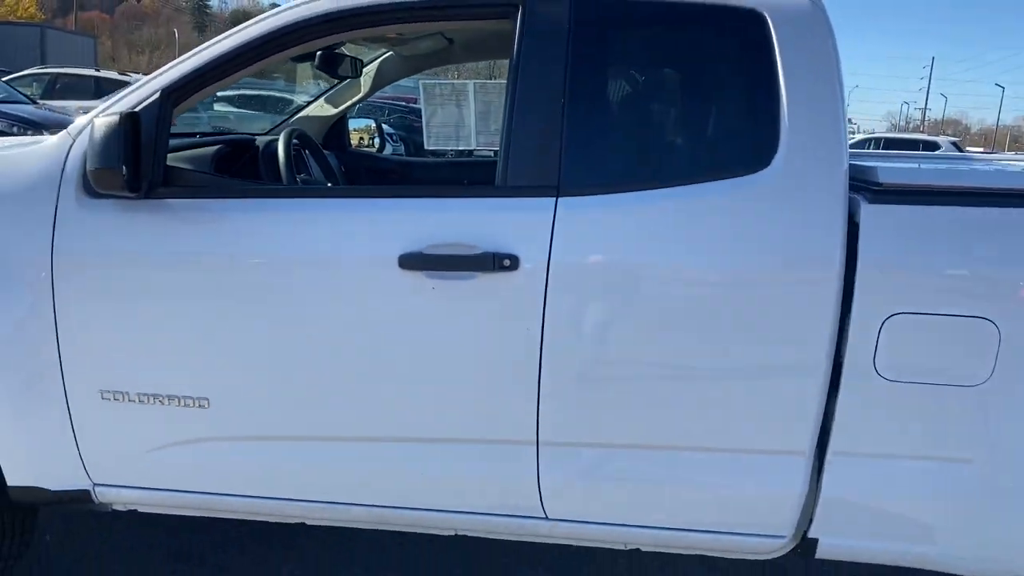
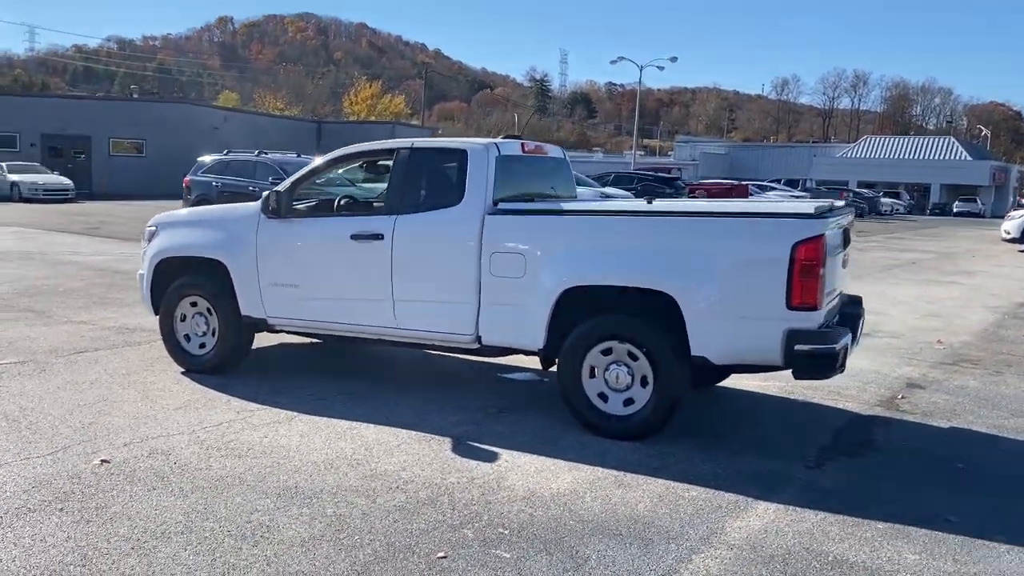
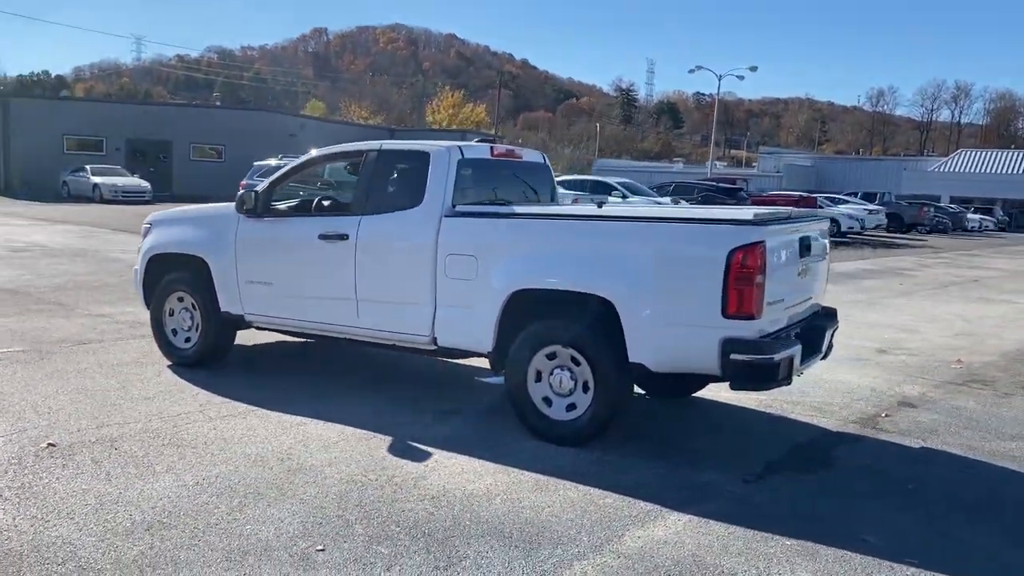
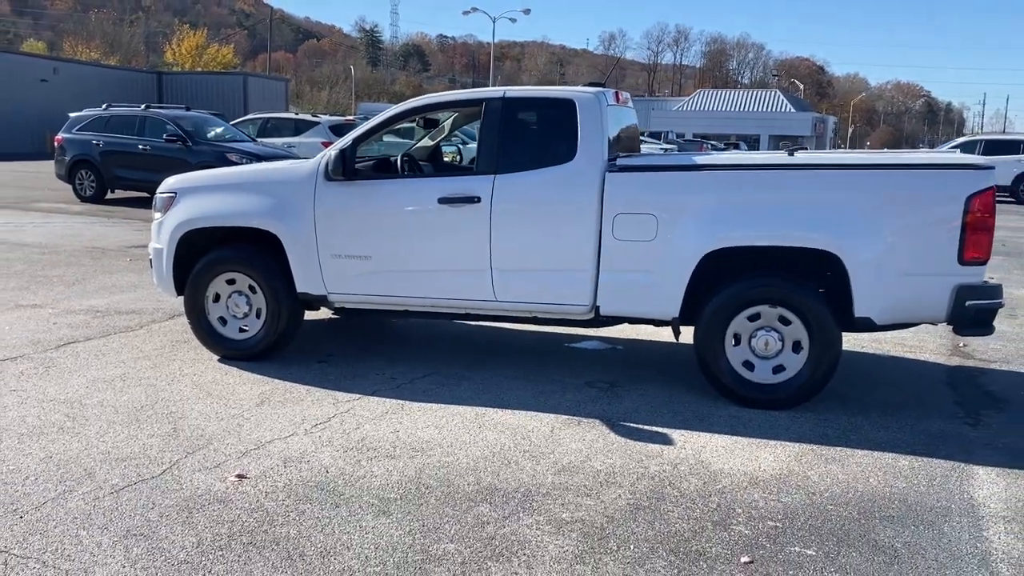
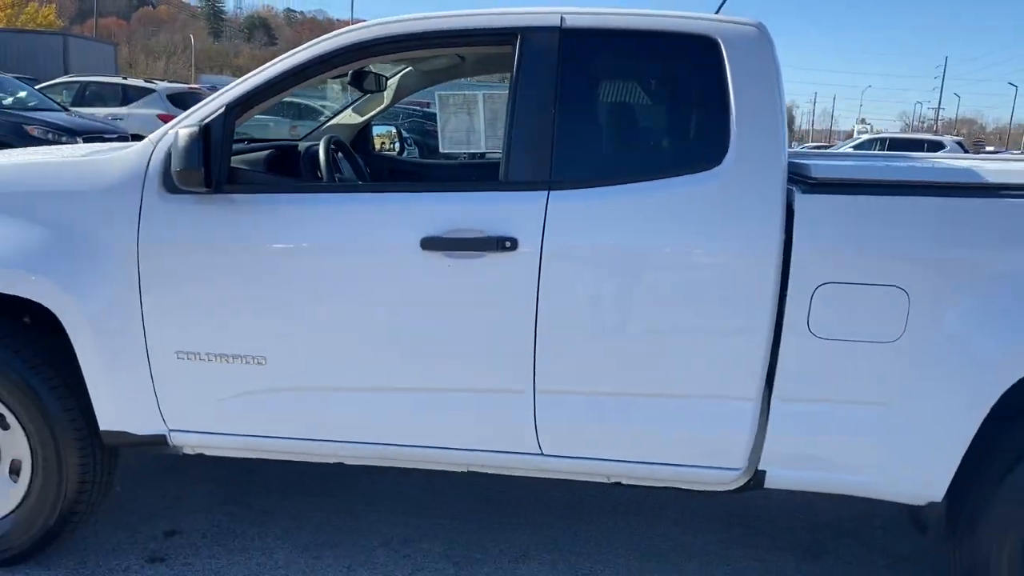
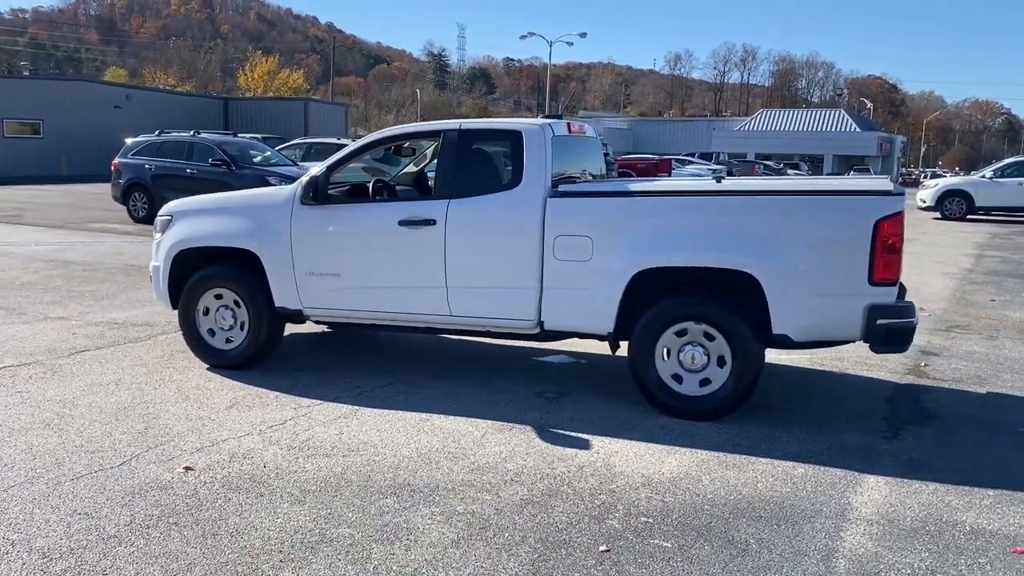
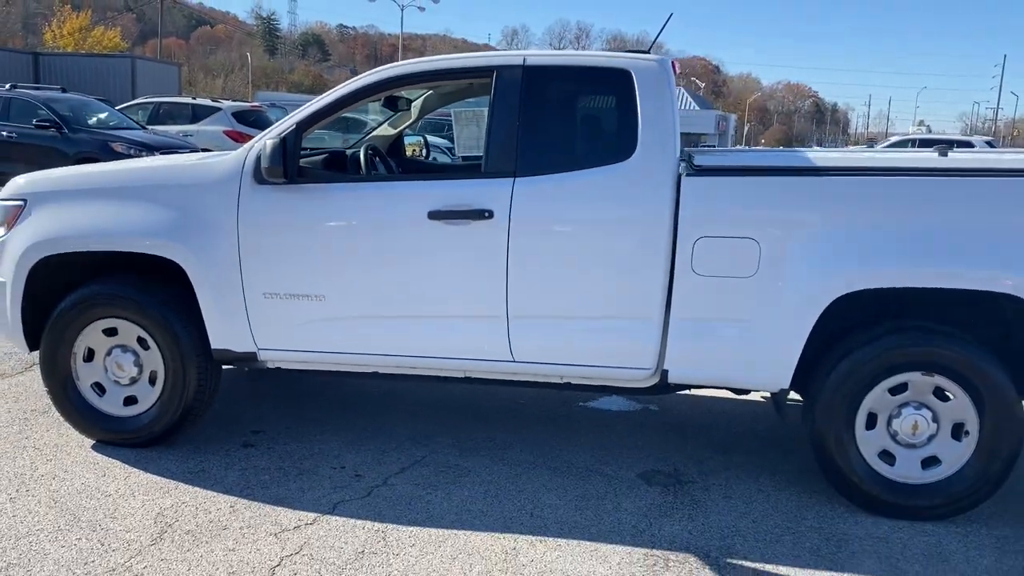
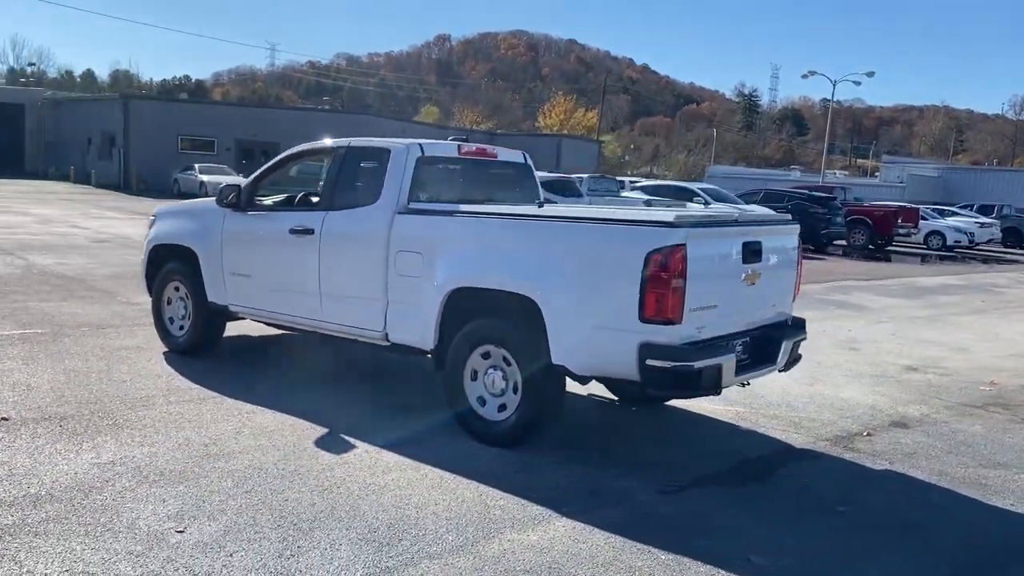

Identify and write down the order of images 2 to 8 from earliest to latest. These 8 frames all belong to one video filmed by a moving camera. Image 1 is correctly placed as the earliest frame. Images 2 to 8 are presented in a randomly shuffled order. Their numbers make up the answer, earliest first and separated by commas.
5, 7, 4, 6, 2, 3, 8
